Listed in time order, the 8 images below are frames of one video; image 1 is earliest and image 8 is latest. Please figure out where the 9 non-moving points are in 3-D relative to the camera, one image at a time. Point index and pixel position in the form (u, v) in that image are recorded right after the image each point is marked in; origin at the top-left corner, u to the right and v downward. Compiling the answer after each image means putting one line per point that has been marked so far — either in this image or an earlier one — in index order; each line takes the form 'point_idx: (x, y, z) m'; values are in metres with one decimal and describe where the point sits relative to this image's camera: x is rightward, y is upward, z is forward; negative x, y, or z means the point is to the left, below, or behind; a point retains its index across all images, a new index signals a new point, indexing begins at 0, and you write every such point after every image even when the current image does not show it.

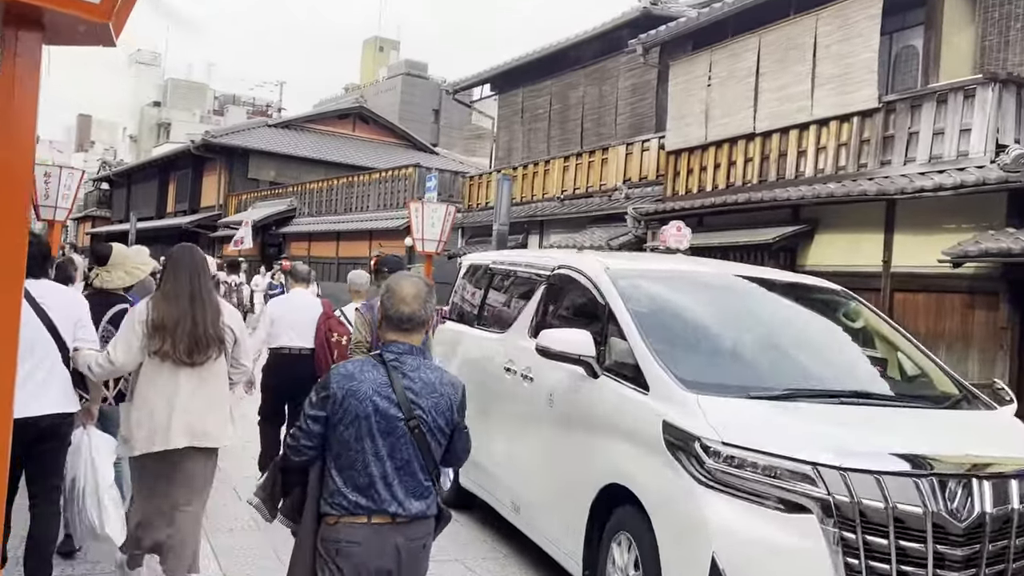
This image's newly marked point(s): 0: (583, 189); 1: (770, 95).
0: (+1.1, +1.5, +14.7) m
1: (+3.0, +2.2, +10.9) m
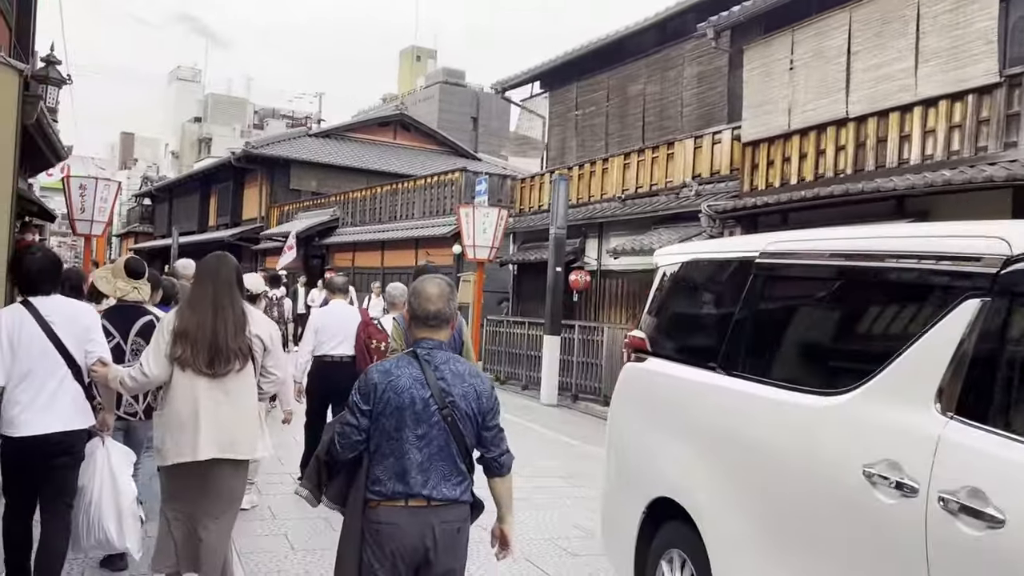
0: (+2.0, +1.4, +13.7) m
1: (+3.7, +2.2, +9.8) m
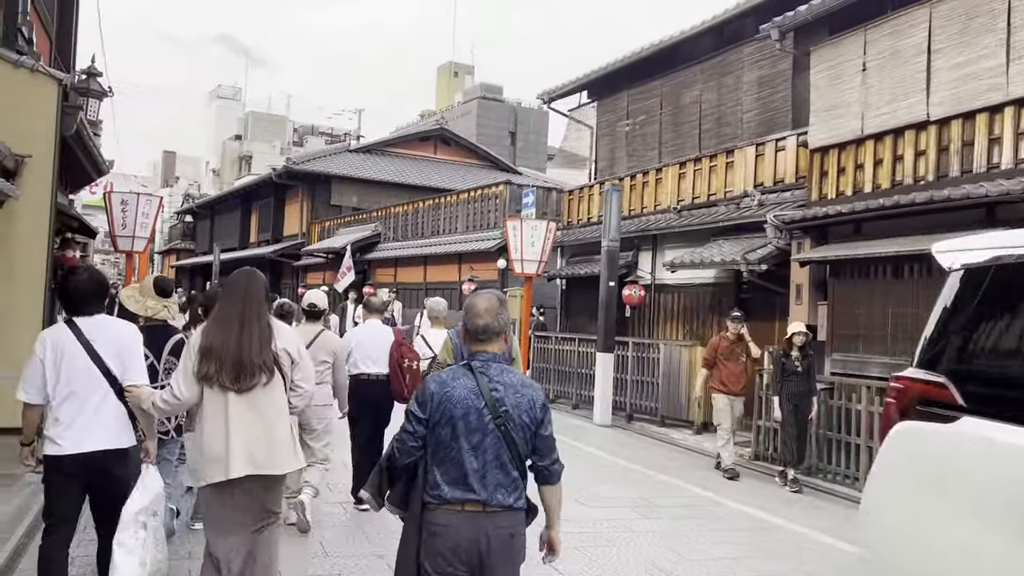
0: (+2.7, +1.2, +13.1) m
1: (+4.3, +2.1, +9.2) m
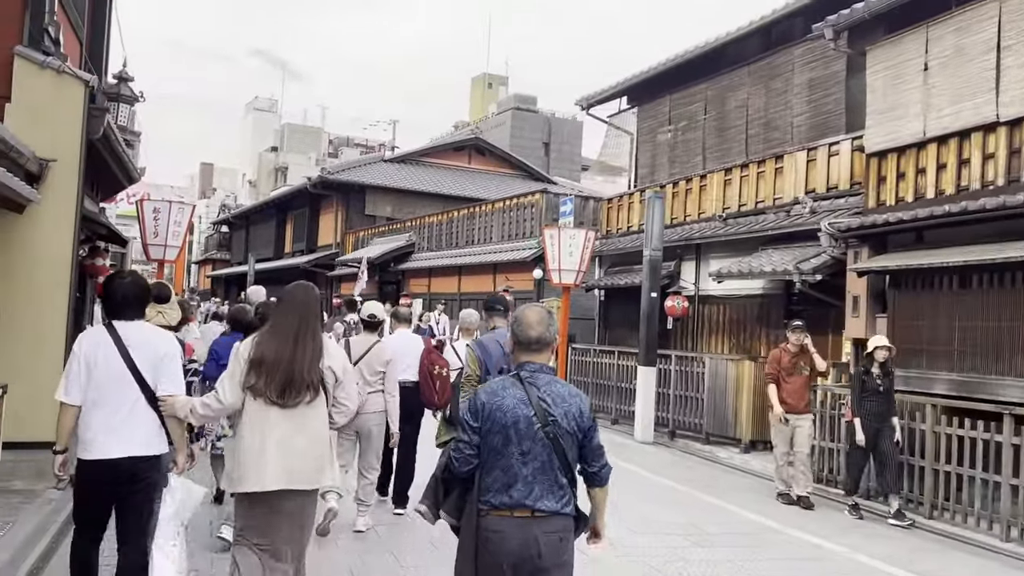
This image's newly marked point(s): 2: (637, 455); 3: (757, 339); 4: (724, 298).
0: (+3.2, +1.1, +12.6) m
1: (+4.6, +2.0, +8.6) m
2: (+1.6, -2.2, +12.2) m
3: (+3.3, -0.7, +12.3) m
4: (+2.9, -0.1, +13.0) m
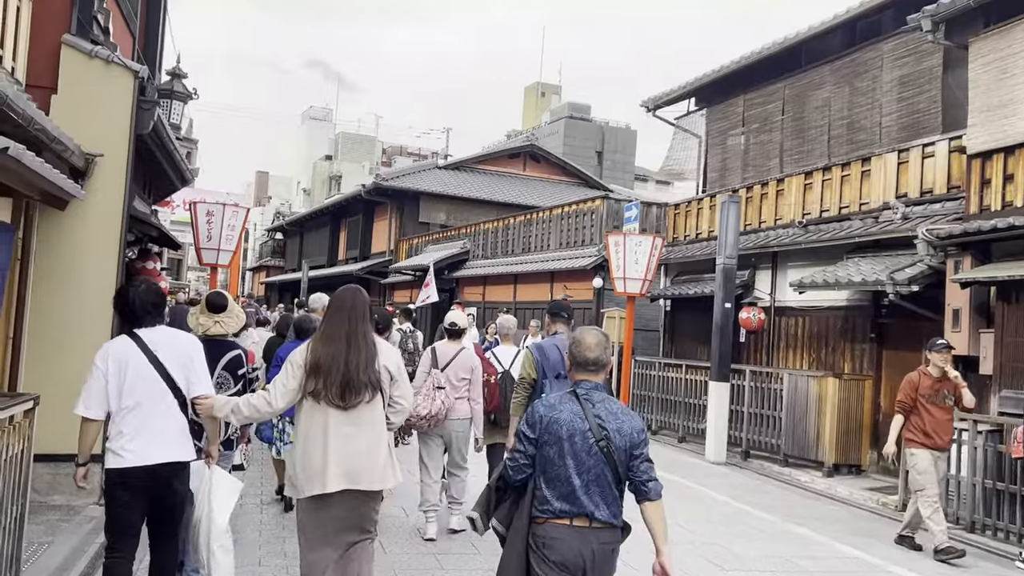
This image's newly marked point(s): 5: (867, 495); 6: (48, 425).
0: (+4.0, +0.9, +11.7) m
1: (+5.3, +1.9, +7.7) m
2: (+2.4, -2.3, +11.4) m
3: (+4.1, -0.8, +11.5) m
4: (+3.8, -0.3, +12.2) m
5: (+3.8, -2.2, +10.1) m
6: (-3.7, -1.1, +7.3) m
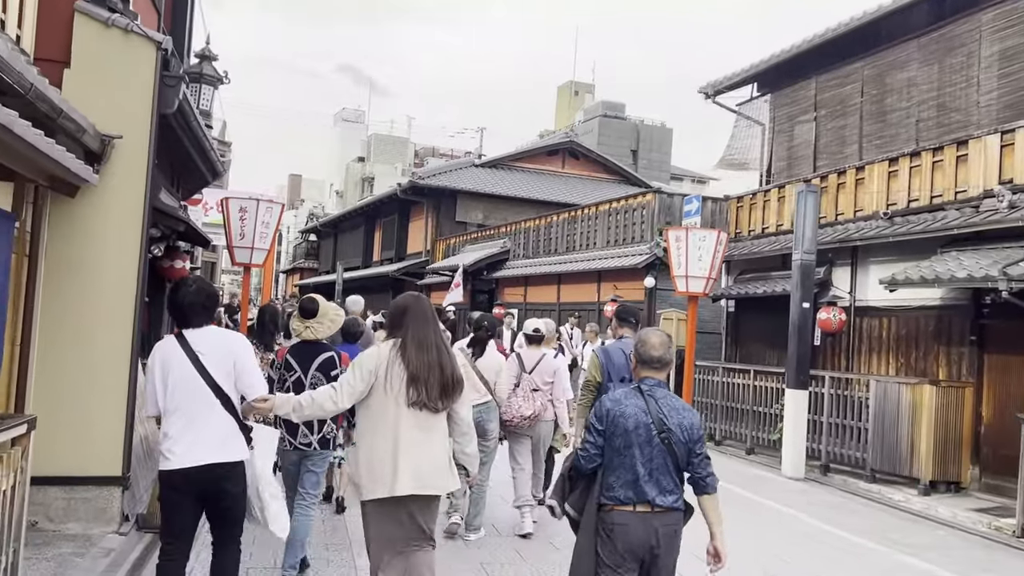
0: (+4.7, +1.0, +10.6) m
1: (+5.8, +1.9, +6.5) m
2: (+3.0, -2.3, +10.3) m
3: (+4.7, -0.8, +10.4) m
4: (+4.4, -0.3, +11.0) m
5: (+4.4, -2.2, +9.0) m
6: (-3.1, -1.1, +6.5) m
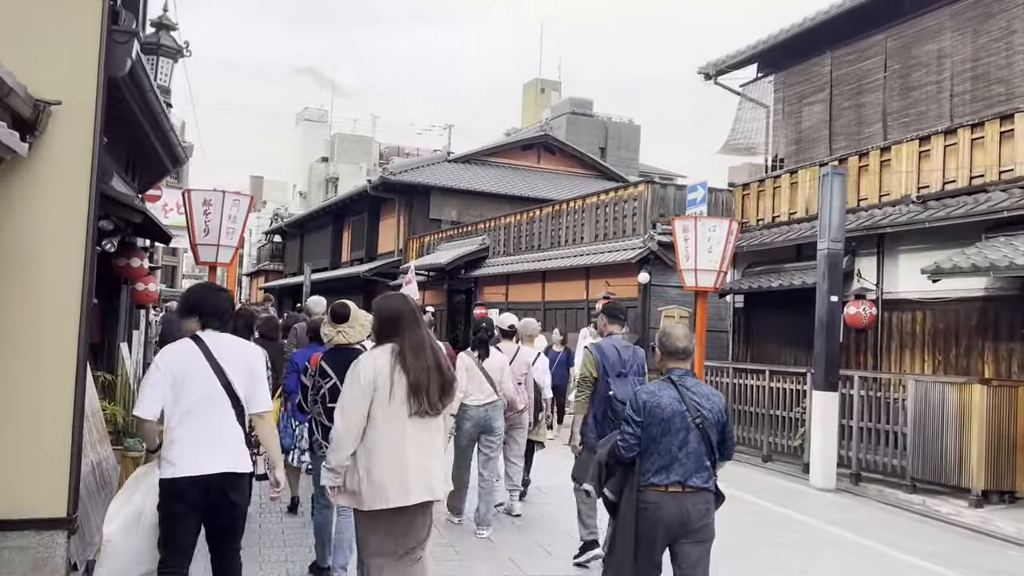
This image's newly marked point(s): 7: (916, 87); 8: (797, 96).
0: (+4.7, +1.1, +9.7) m
1: (+5.9, +2.0, +5.7) m
2: (+3.1, -2.2, +9.3) m
3: (+4.7, -0.7, +9.5) m
4: (+4.4, -0.2, +10.1) m
5: (+4.5, -2.1, +8.0) m
6: (-3.0, -1.1, +5.3) m
7: (+4.6, +2.3, +10.8) m
8: (+3.9, +2.6, +12.9) m
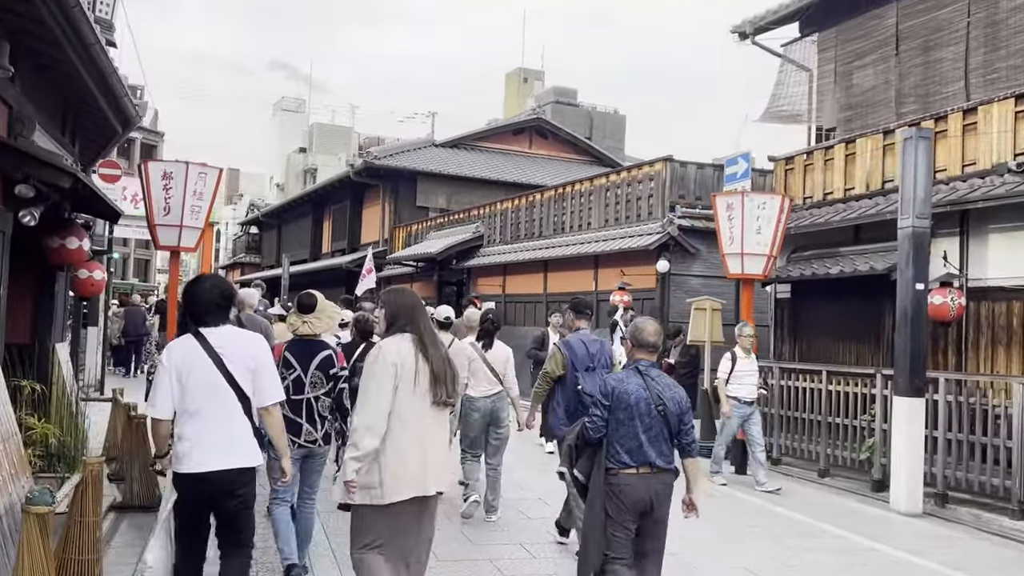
0: (+4.9, +1.2, +8.1) m
1: (+6.2, +2.1, +4.1) m
2: (+3.3, -2.1, +7.7) m
3: (+5.0, -0.6, +7.9) m
4: (+4.6, 0.0, +8.5) m
5: (+4.8, -2.0, +6.4) m
6: (-2.6, -1.0, +3.5) m
7: (+4.8, +2.5, +9.1) m
8: (+4.1, +2.8, +11.2) m
